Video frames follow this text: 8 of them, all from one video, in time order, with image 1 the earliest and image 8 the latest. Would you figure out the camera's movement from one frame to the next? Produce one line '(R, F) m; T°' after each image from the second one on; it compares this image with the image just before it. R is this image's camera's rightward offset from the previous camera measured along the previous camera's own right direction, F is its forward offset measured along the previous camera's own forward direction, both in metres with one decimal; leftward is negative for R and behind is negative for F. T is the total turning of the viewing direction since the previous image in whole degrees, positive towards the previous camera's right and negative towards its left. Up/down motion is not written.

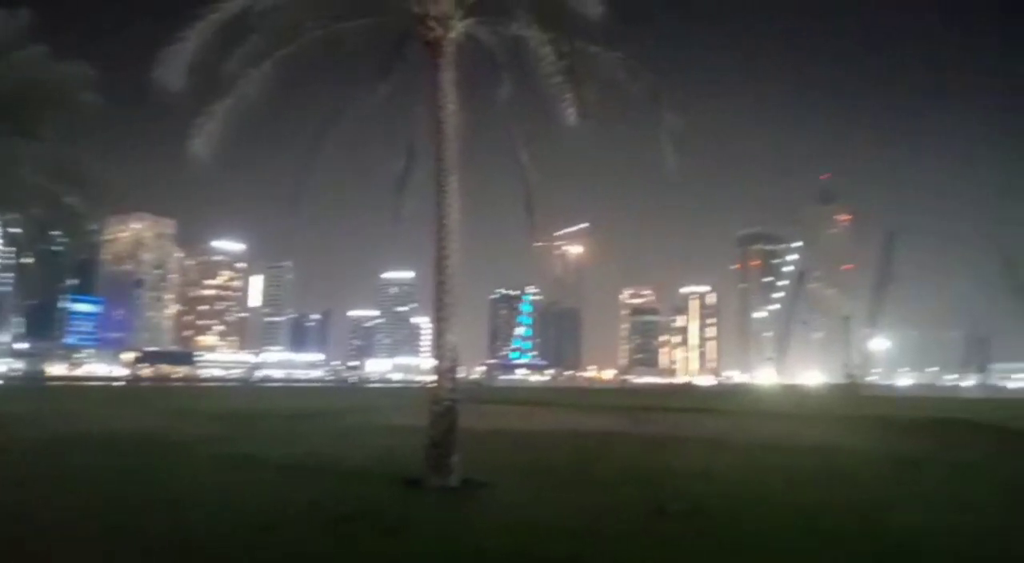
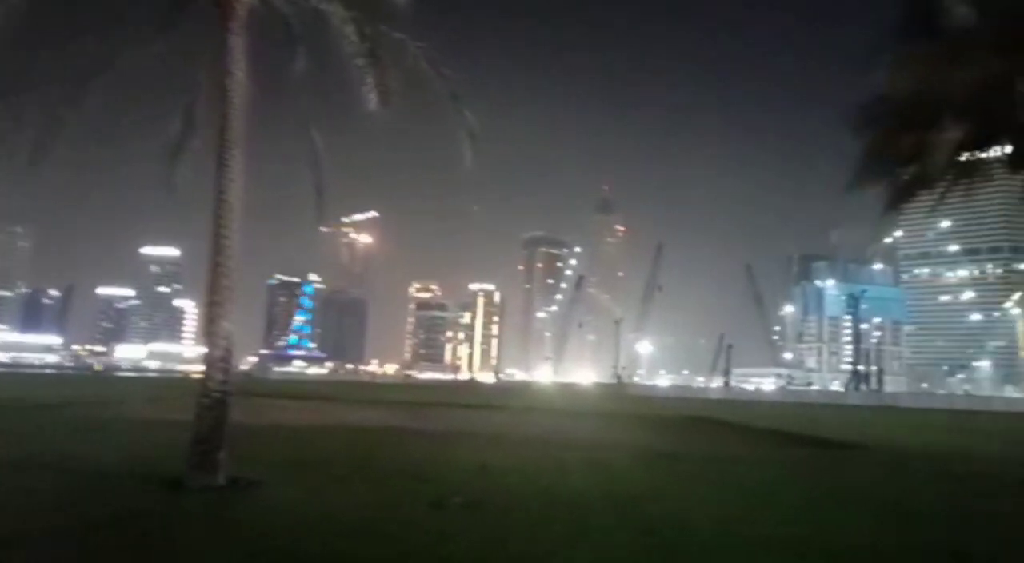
(+2.6, -0.2) m; -4°
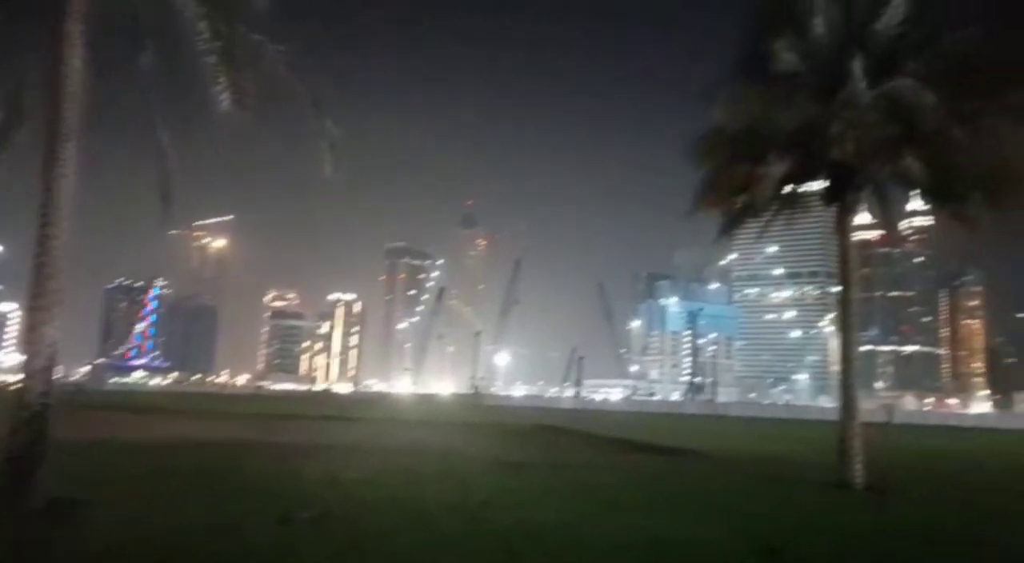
(+0.1, -0.2) m; +11°
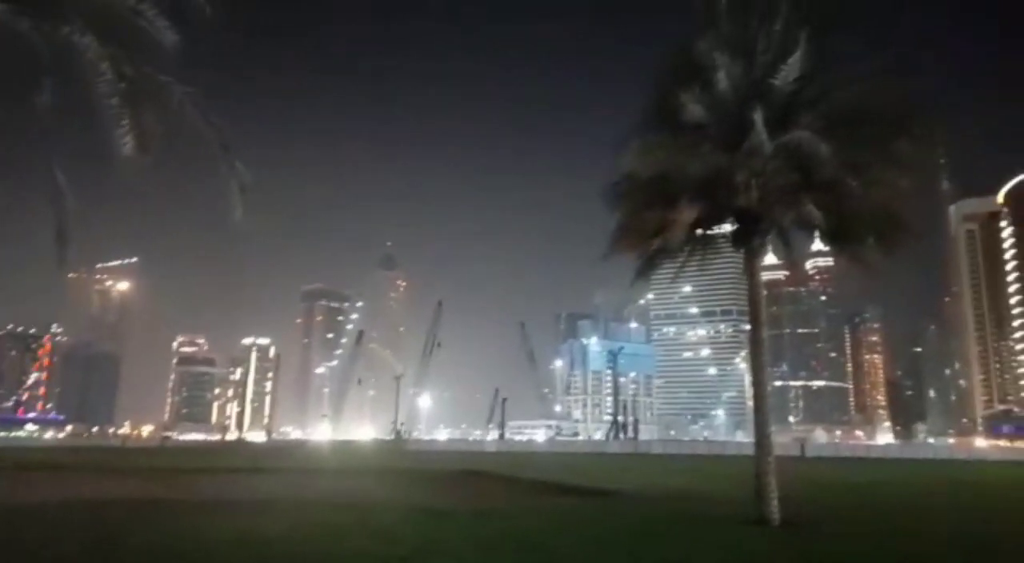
(+2.3, -1.3) m; -29°
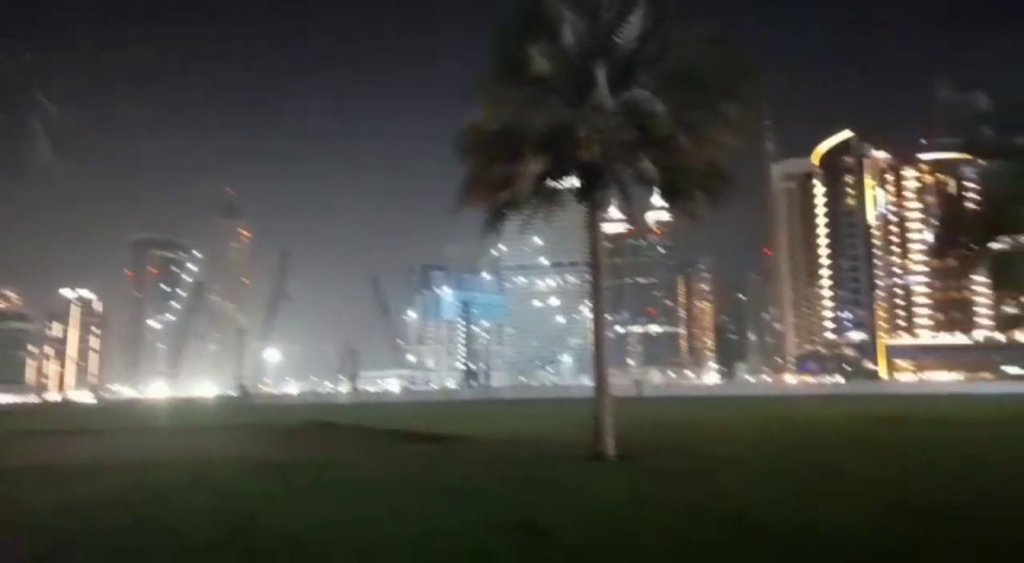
(+0.1, 0.0) m; +11°
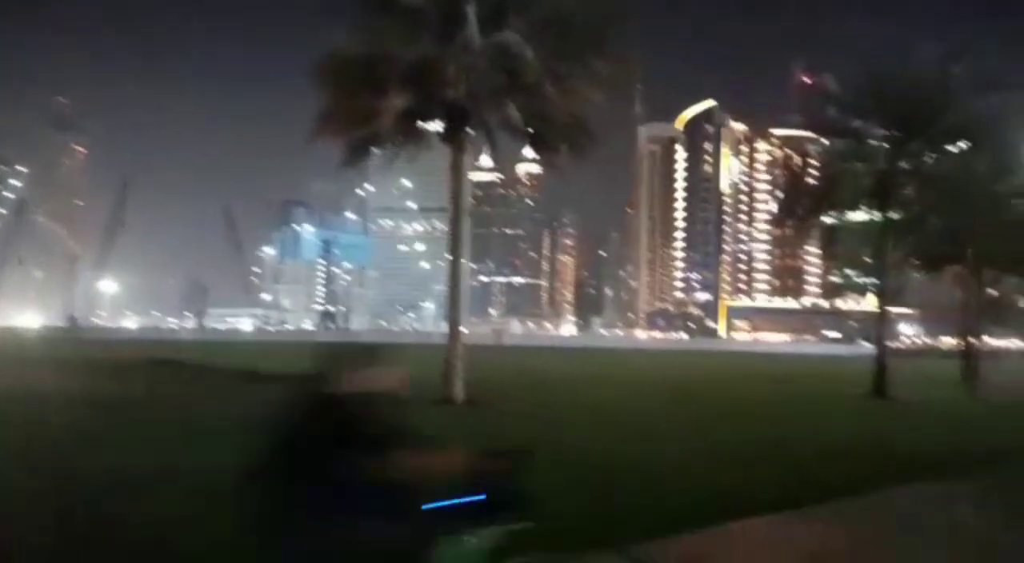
(+0.2, 0.0) m; +10°
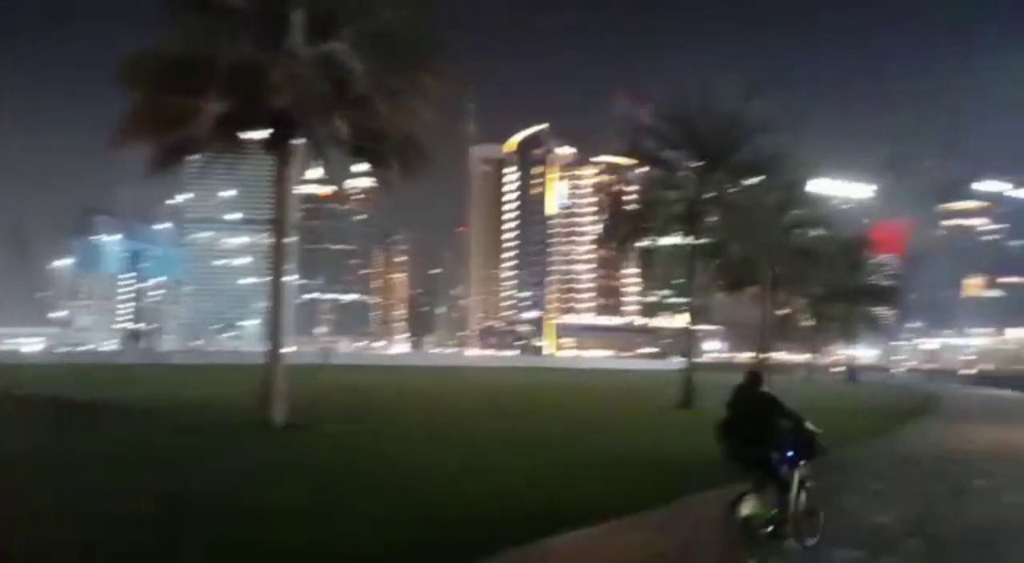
(+0.2, 0.0) m; +12°
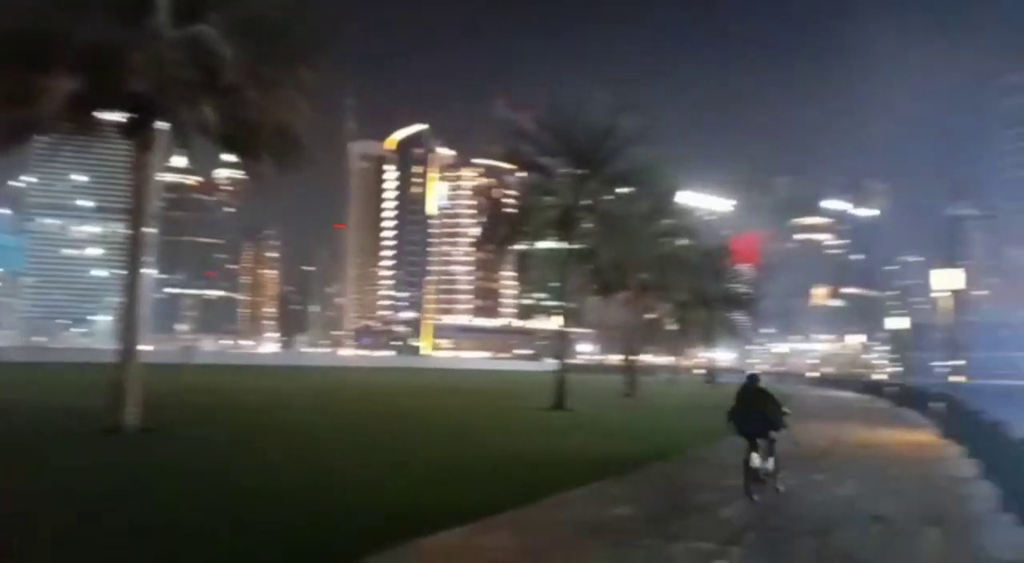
(+0.1, 0.0) m; +9°
